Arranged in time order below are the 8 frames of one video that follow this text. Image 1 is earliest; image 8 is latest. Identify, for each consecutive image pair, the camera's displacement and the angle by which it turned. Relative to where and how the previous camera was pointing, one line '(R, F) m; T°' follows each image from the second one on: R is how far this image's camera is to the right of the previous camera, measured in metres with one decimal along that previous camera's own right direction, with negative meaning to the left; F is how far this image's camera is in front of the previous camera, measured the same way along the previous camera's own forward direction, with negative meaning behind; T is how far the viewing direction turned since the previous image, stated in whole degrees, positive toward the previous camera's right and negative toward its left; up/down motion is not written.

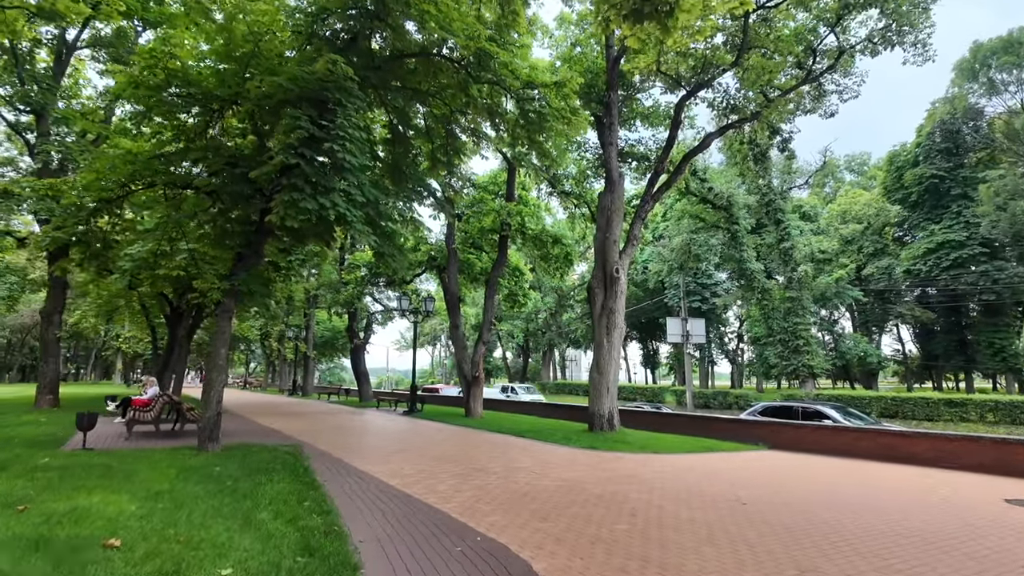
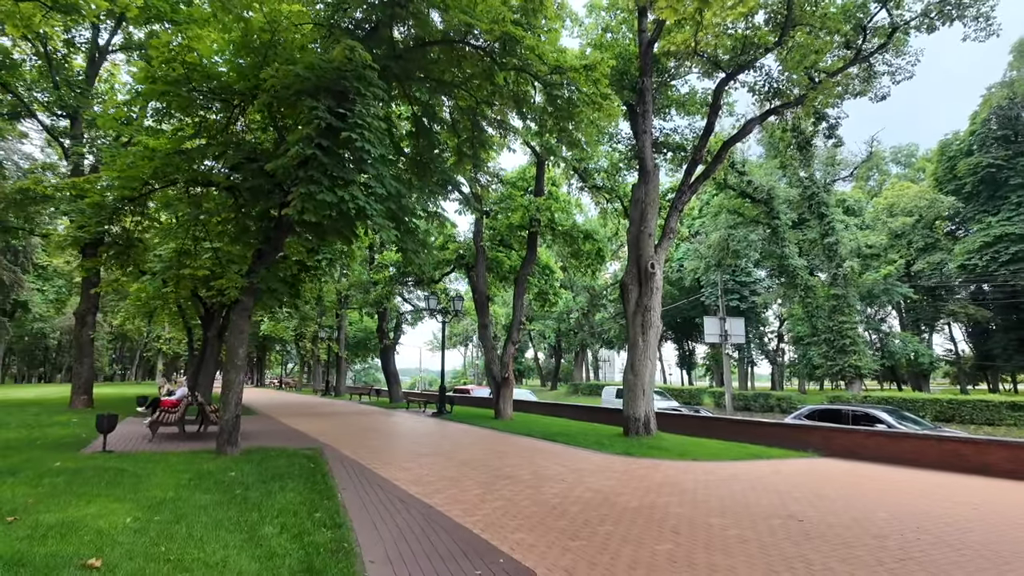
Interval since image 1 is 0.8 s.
(+0.1, +0.6) m; -3°
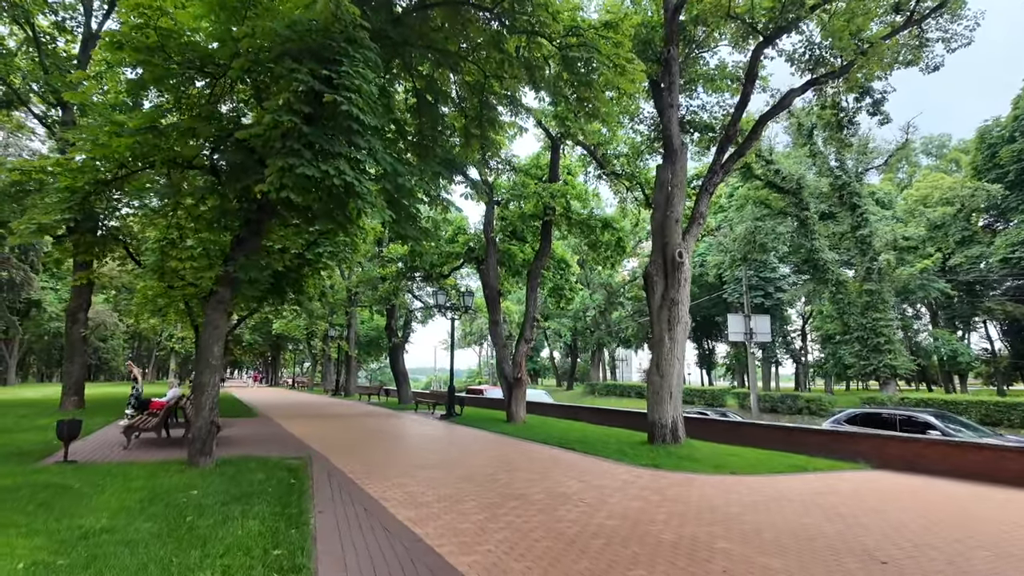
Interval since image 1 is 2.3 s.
(+0.1, +1.3) m; -2°
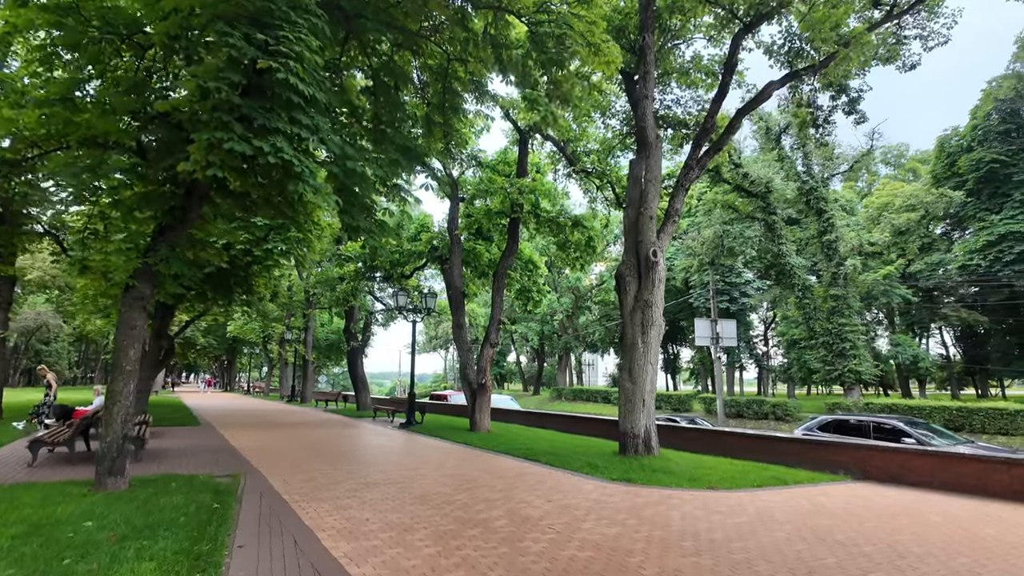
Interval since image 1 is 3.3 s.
(+0.1, +0.9) m; +3°
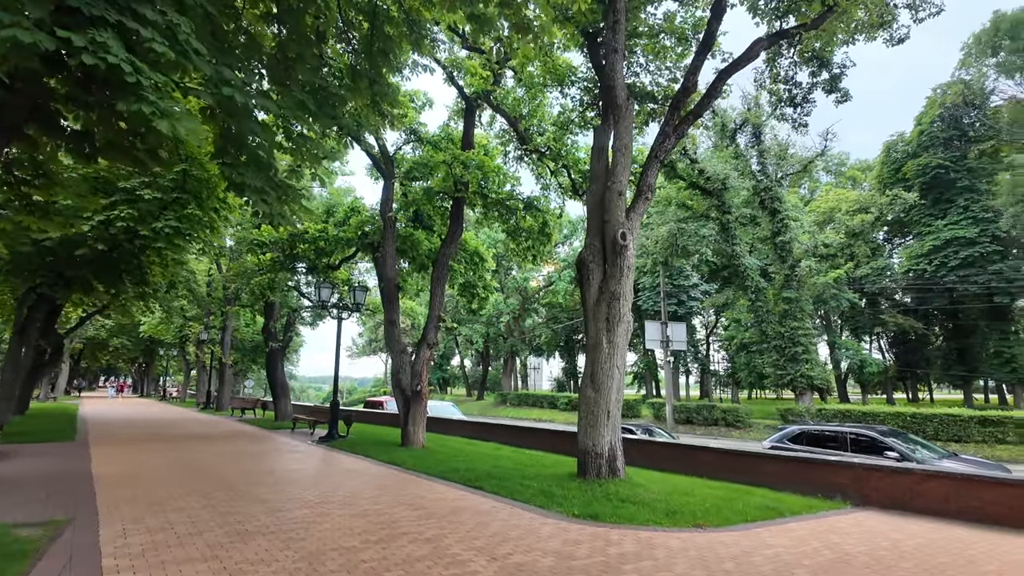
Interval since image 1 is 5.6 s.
(+0.1, +2.1) m; +5°
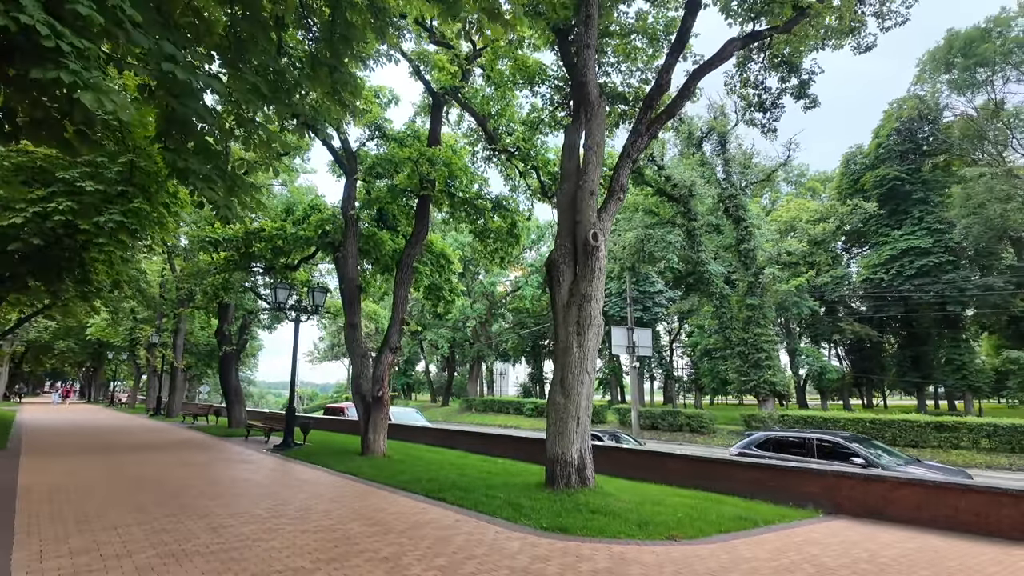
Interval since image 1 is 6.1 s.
(0.0, +0.4) m; +3°
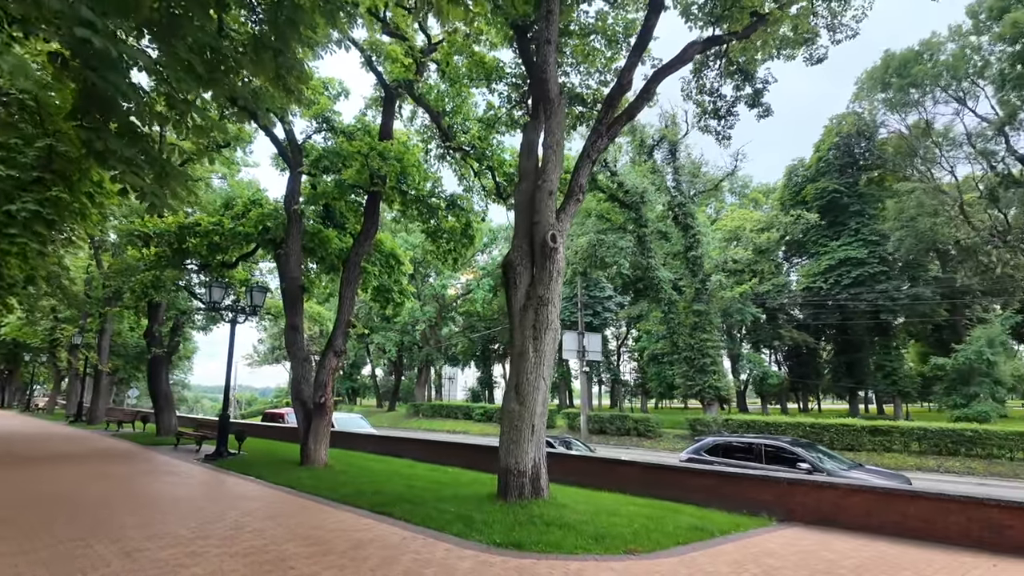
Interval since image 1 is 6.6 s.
(-0.1, +0.4) m; +5°
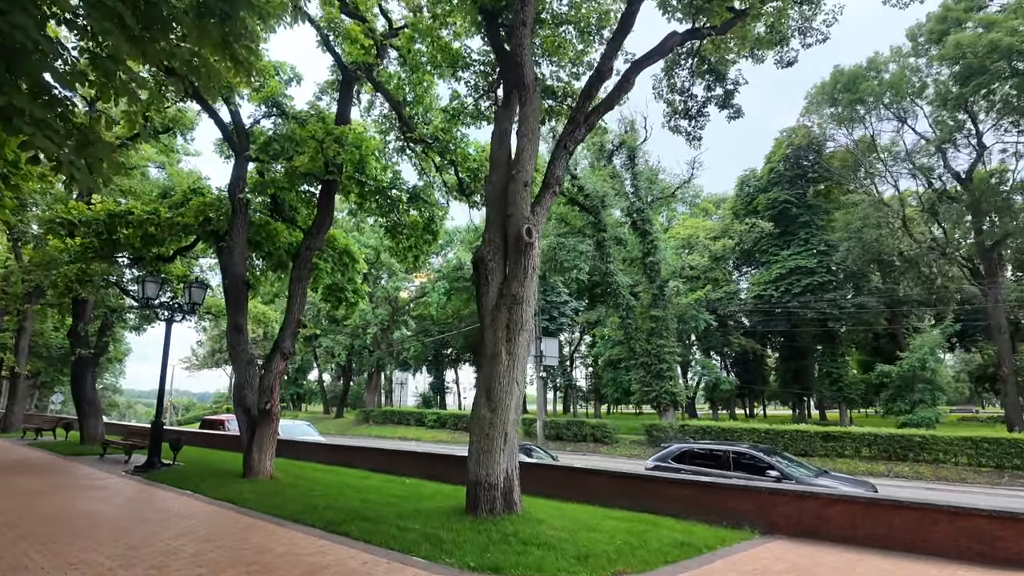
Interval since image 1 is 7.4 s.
(-0.3, +0.7) m; +5°
